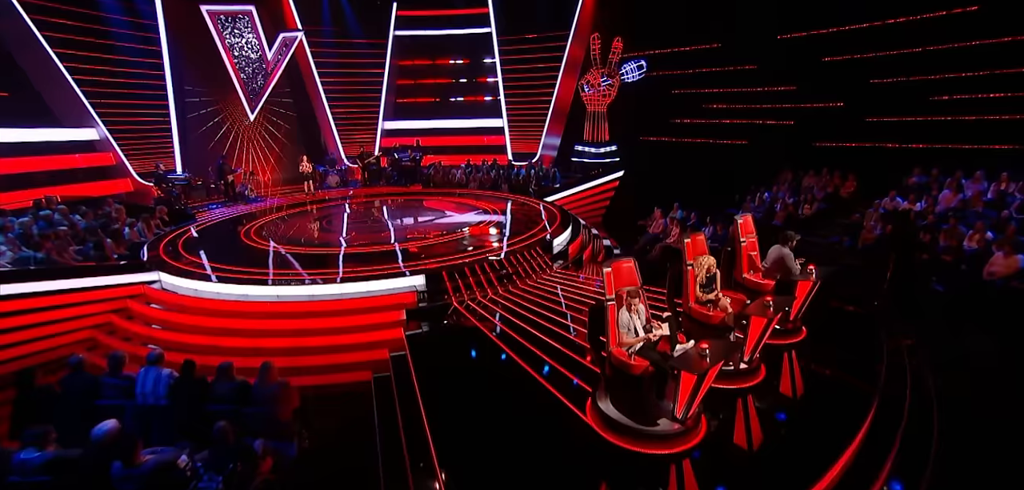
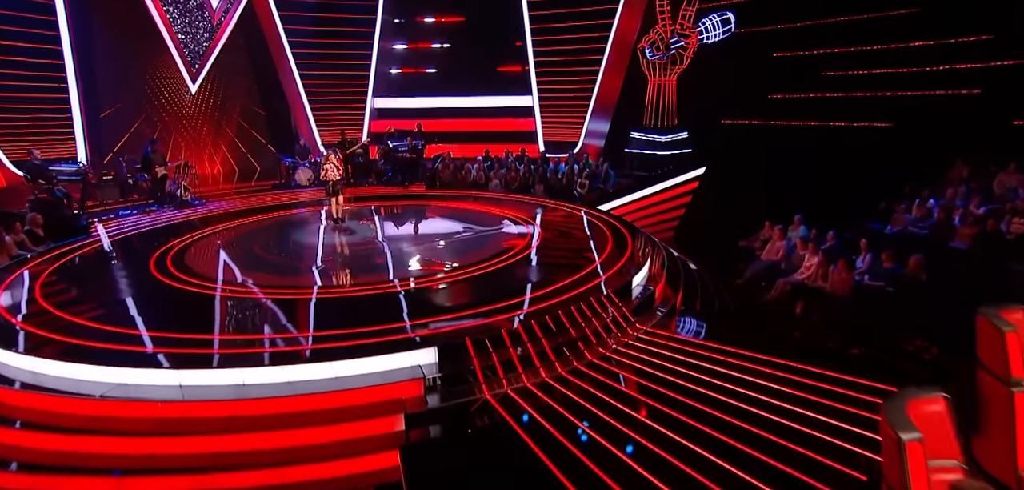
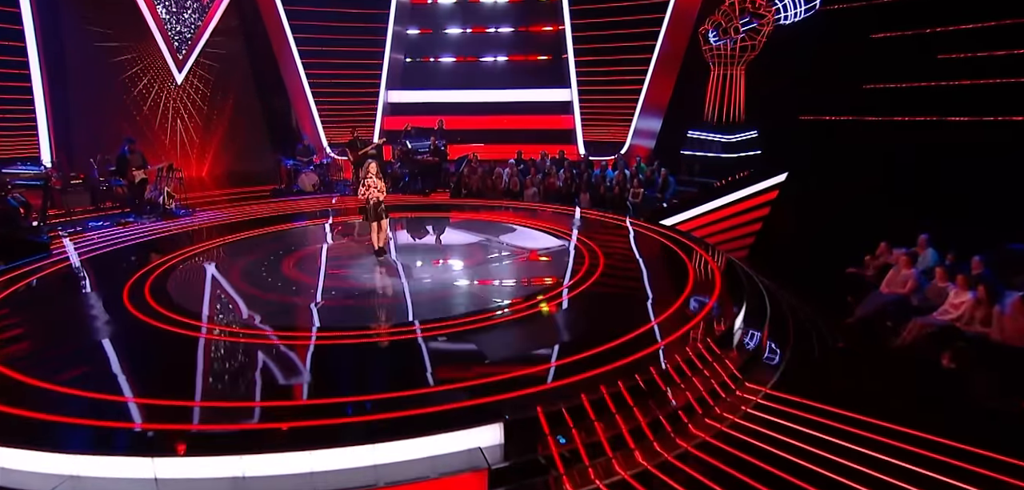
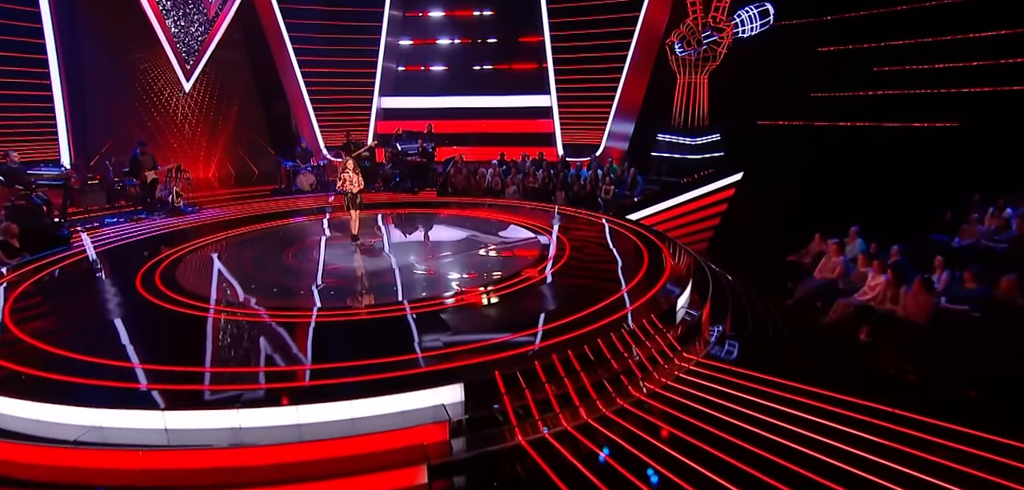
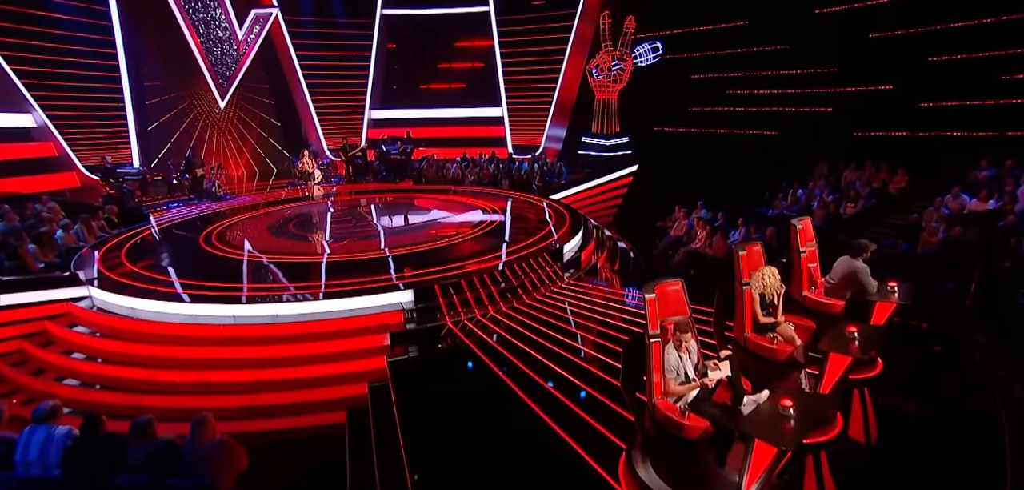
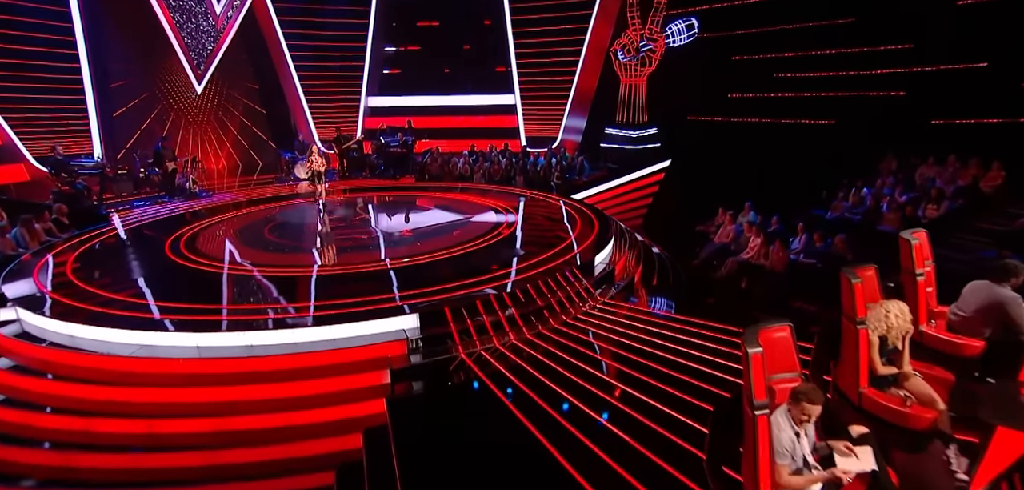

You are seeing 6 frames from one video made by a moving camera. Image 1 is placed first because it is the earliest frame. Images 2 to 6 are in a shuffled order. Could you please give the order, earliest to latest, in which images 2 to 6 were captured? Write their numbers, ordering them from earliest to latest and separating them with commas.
5, 6, 2, 4, 3
